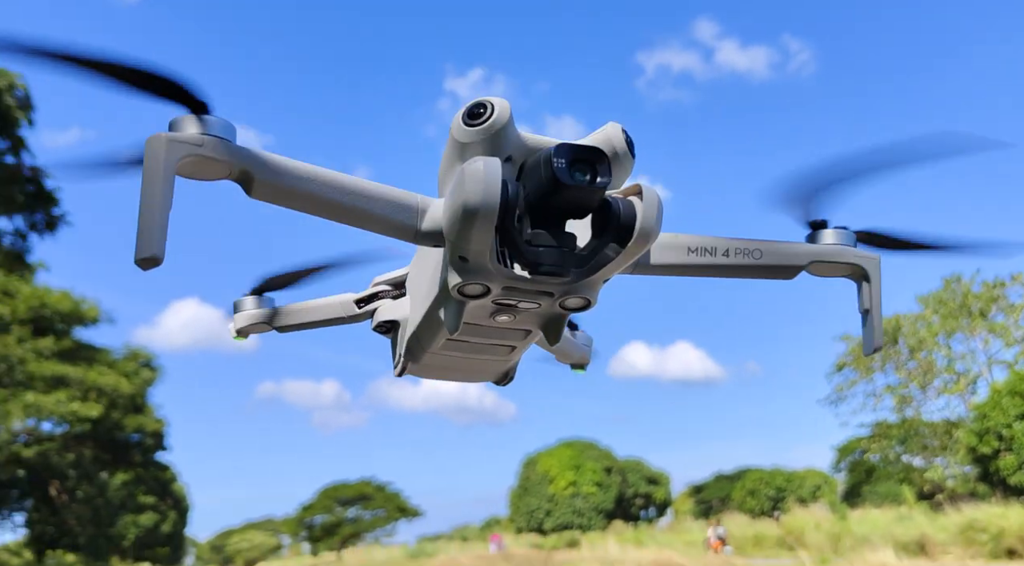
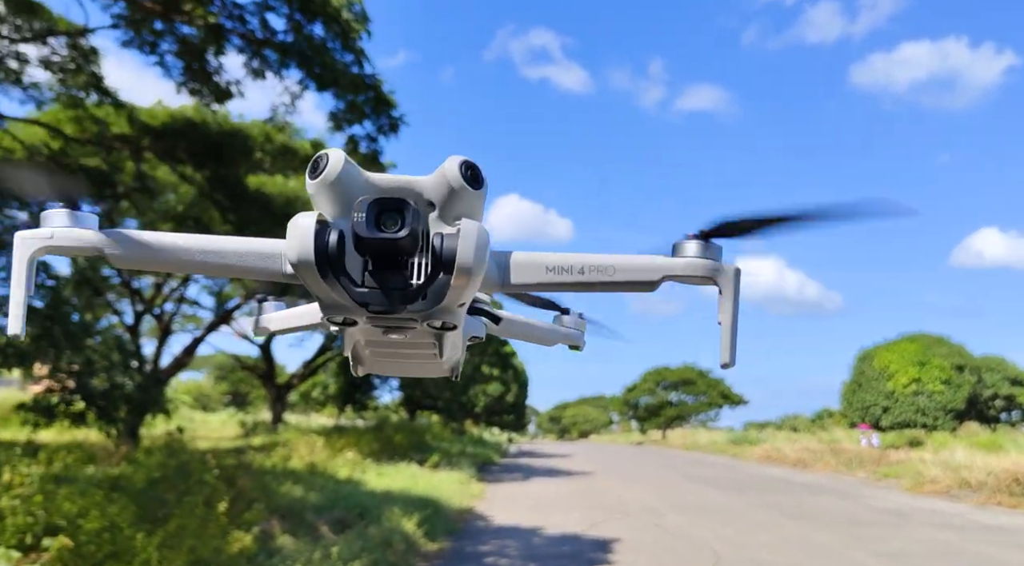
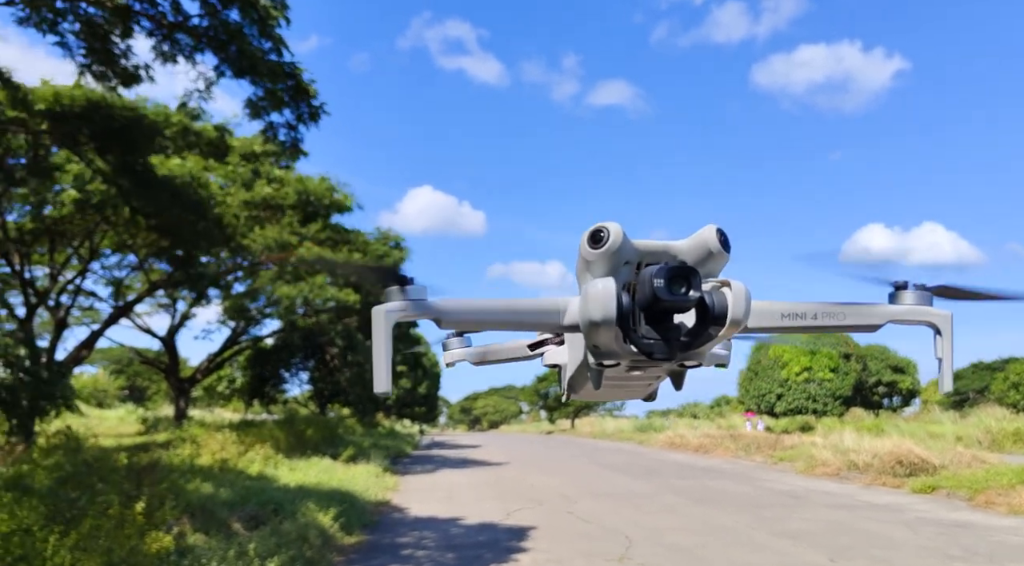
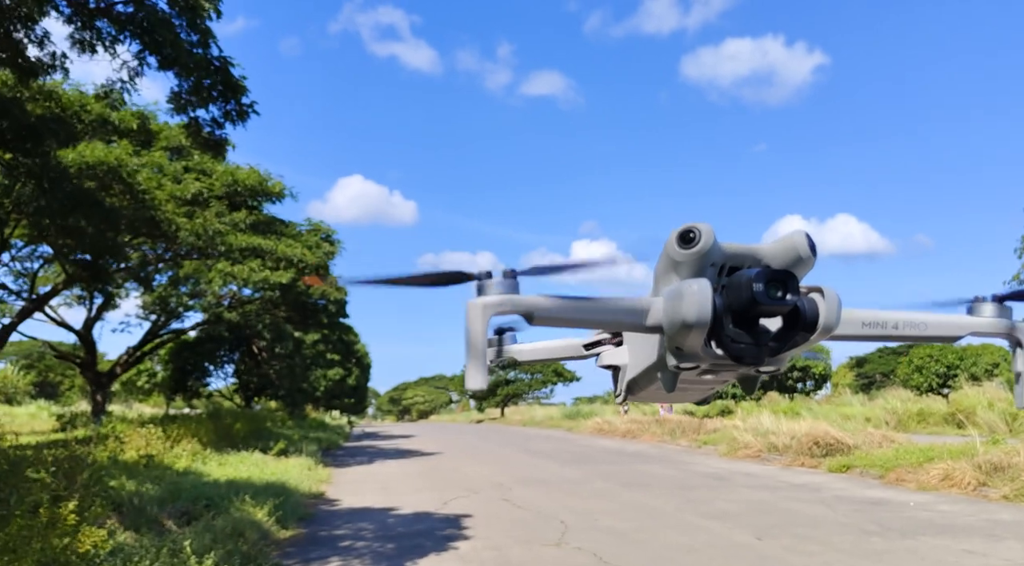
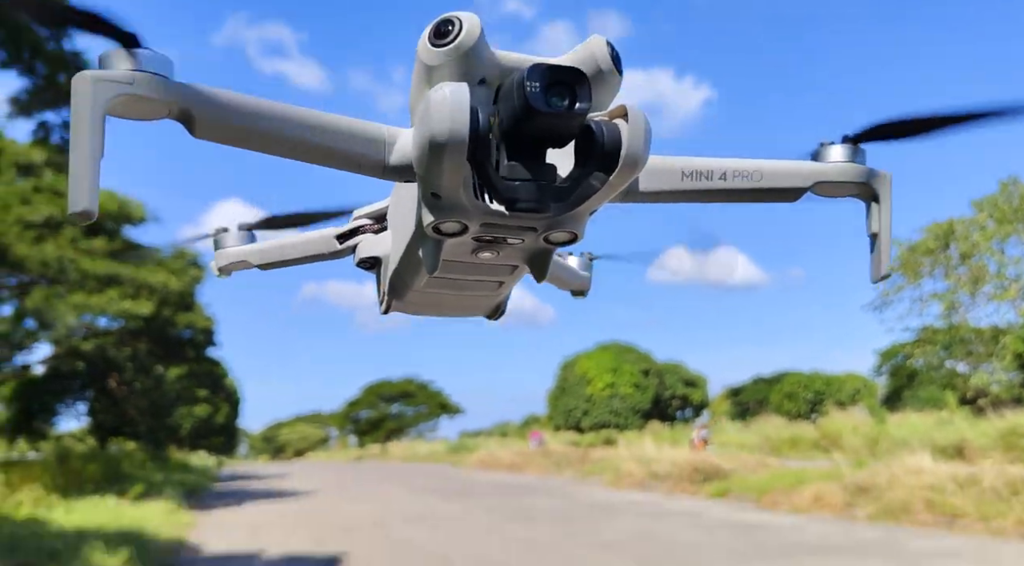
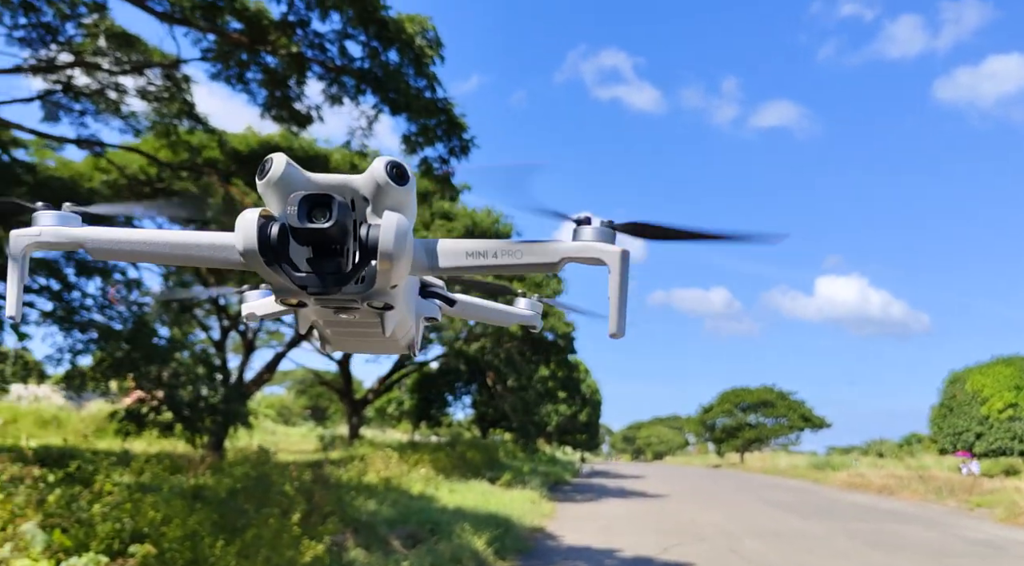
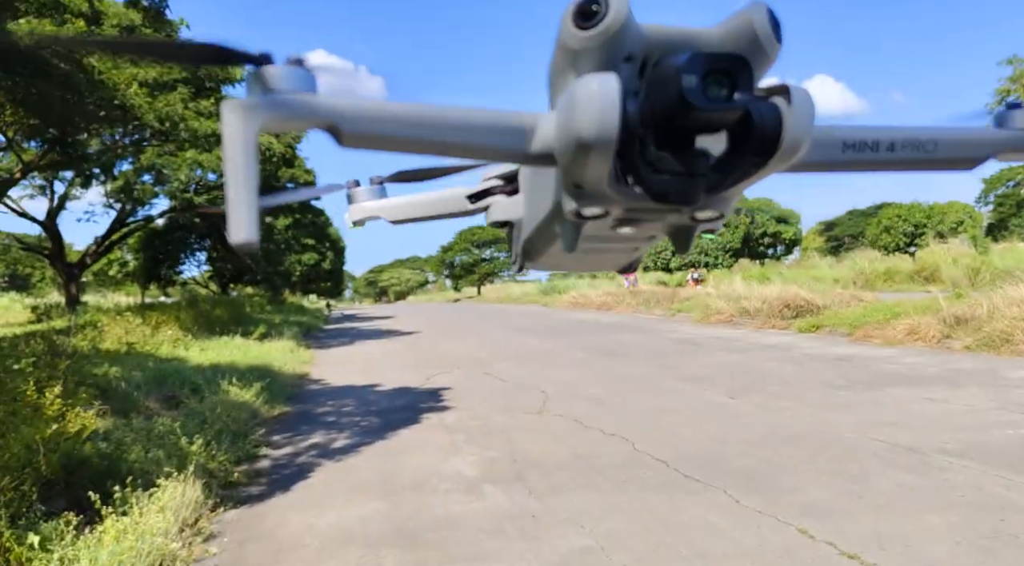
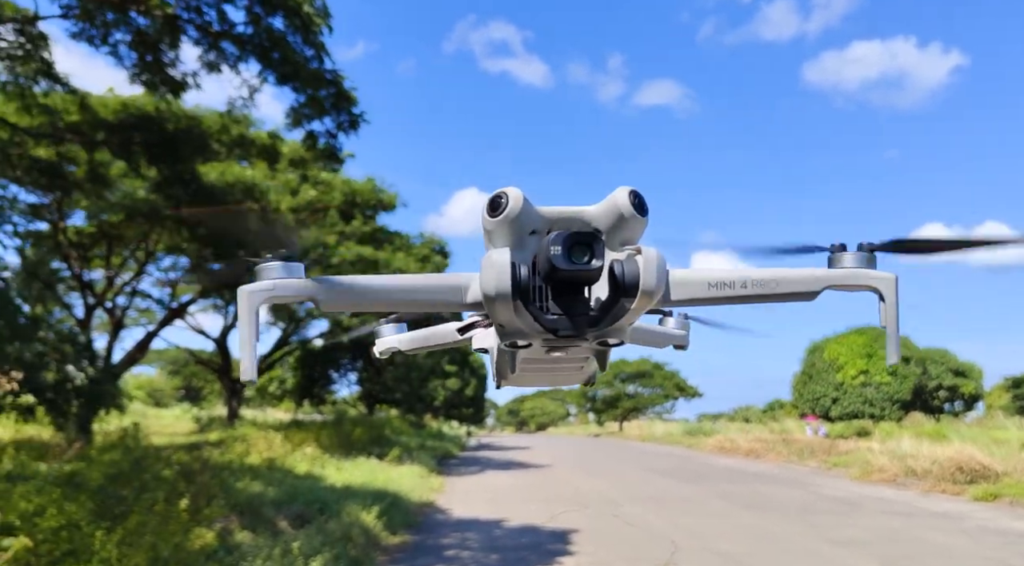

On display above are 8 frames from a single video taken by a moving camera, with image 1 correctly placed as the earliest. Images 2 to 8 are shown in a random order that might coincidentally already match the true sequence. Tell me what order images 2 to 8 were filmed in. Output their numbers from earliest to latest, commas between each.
5, 7, 4, 3, 8, 2, 6
